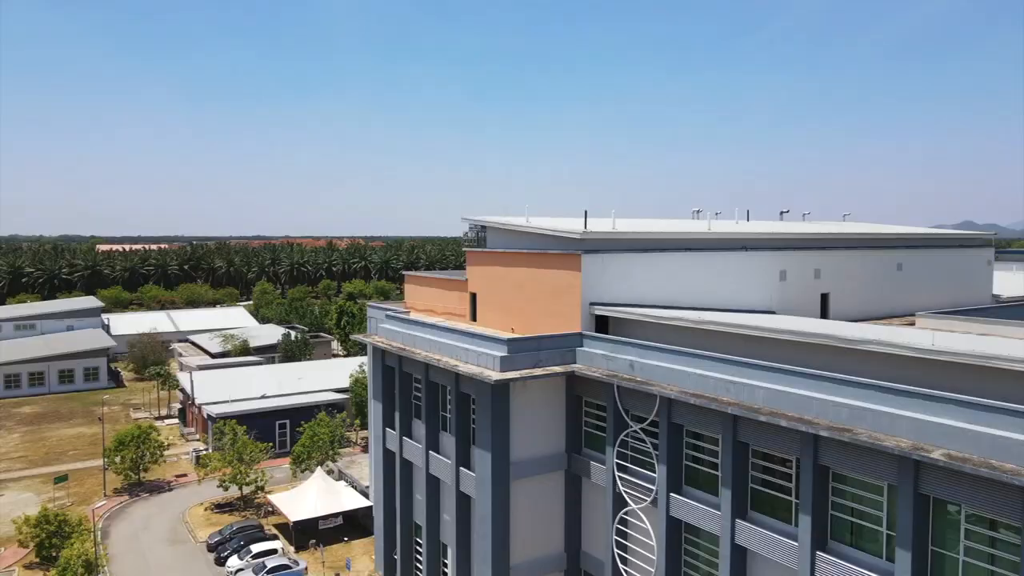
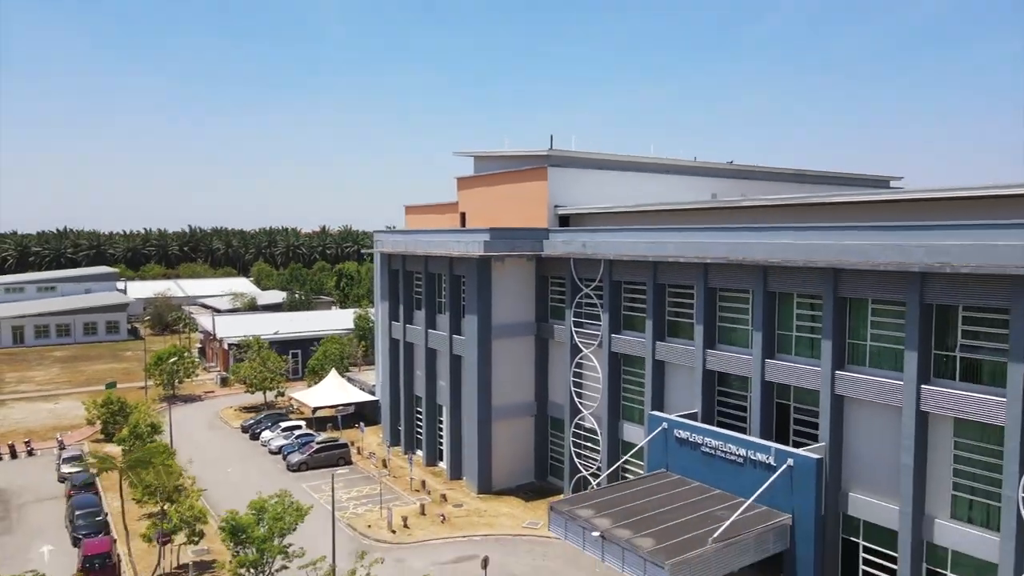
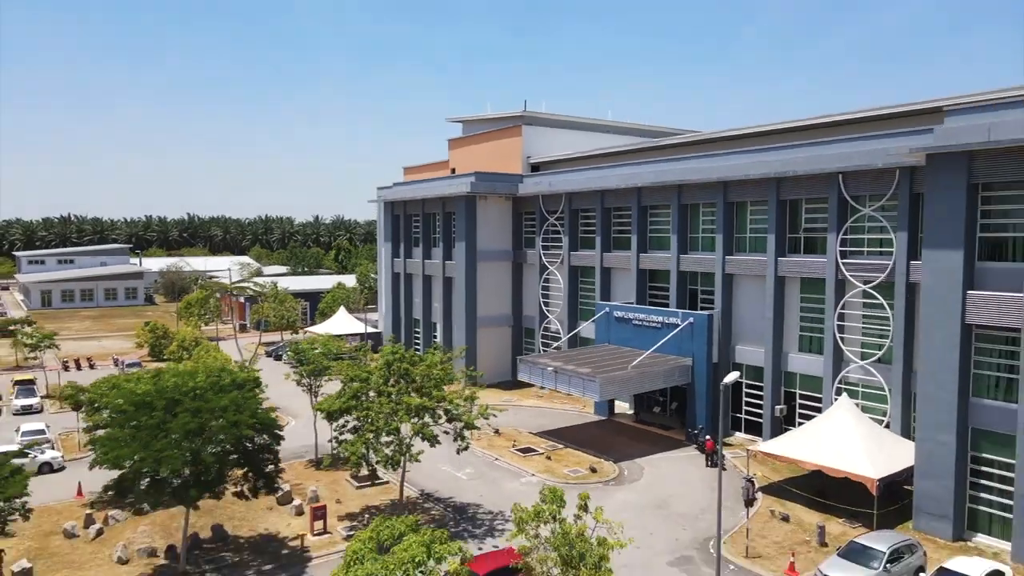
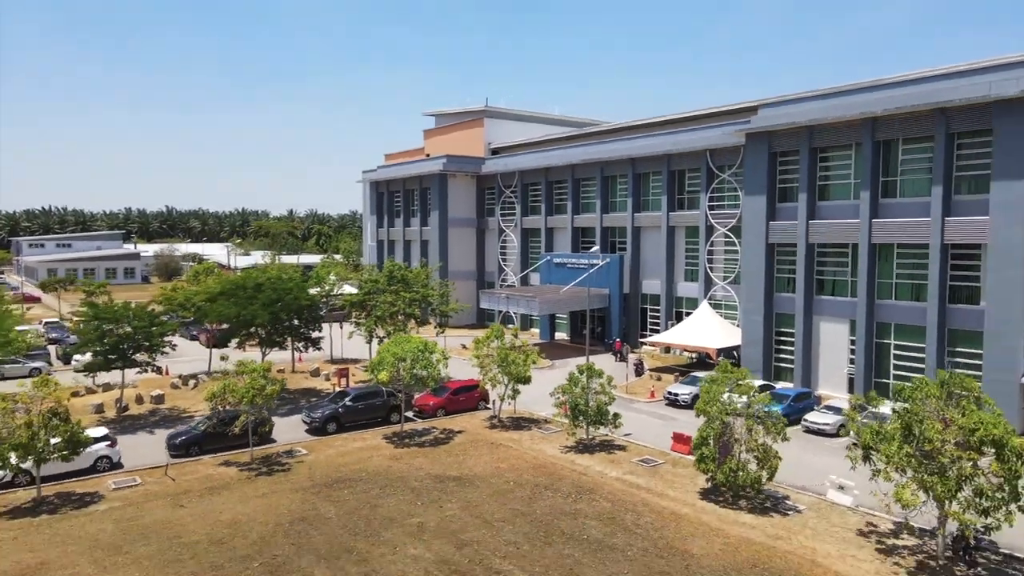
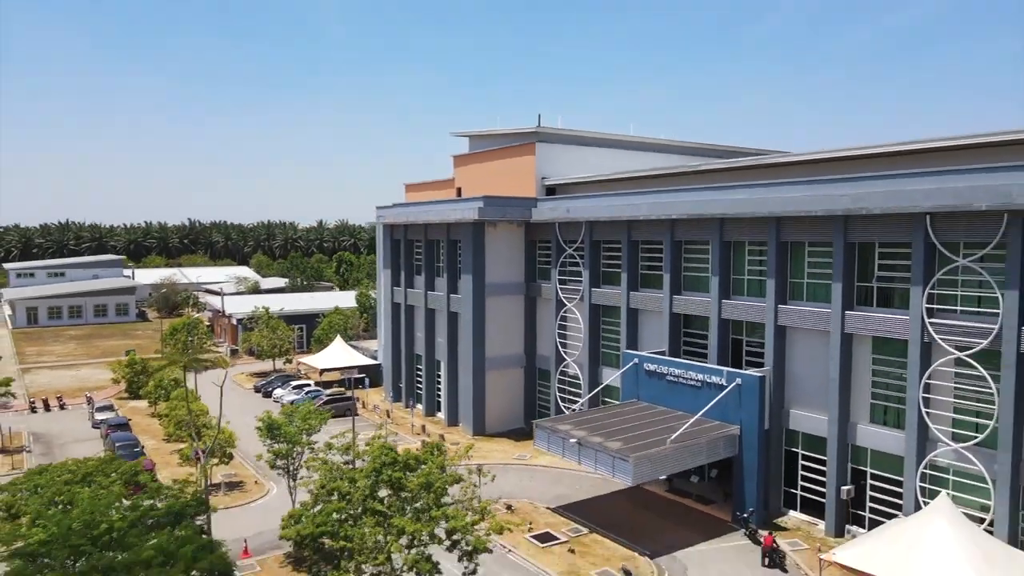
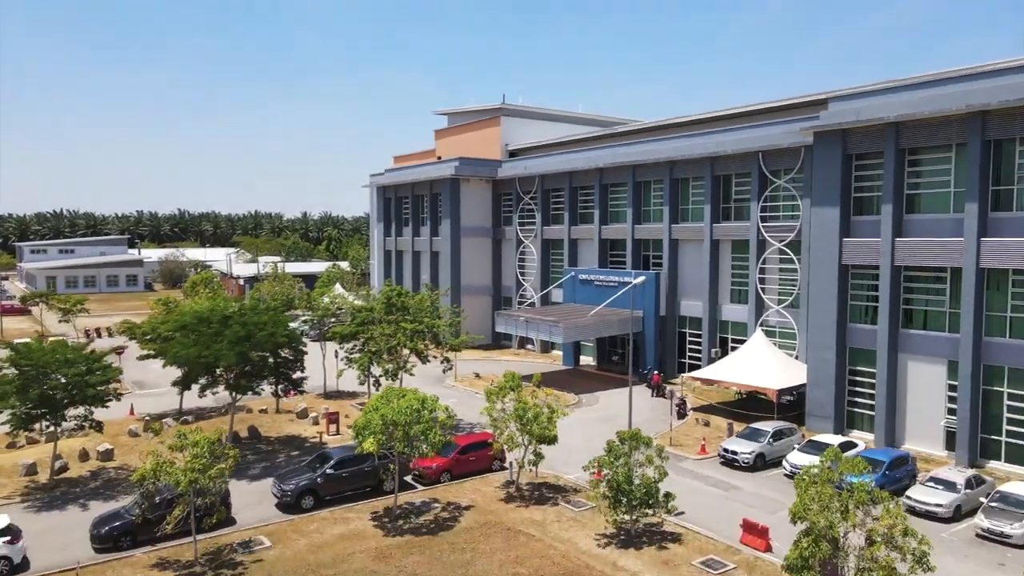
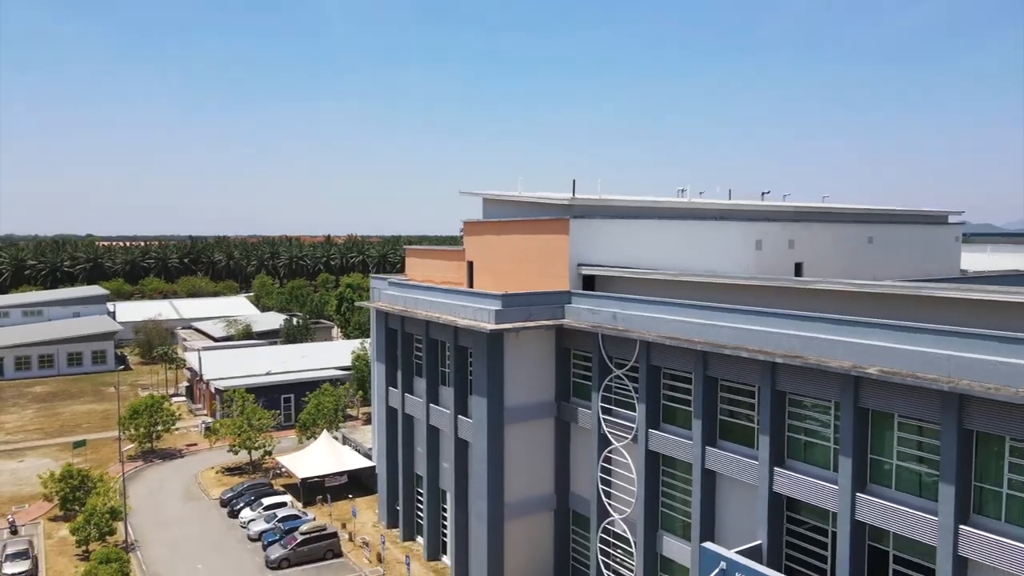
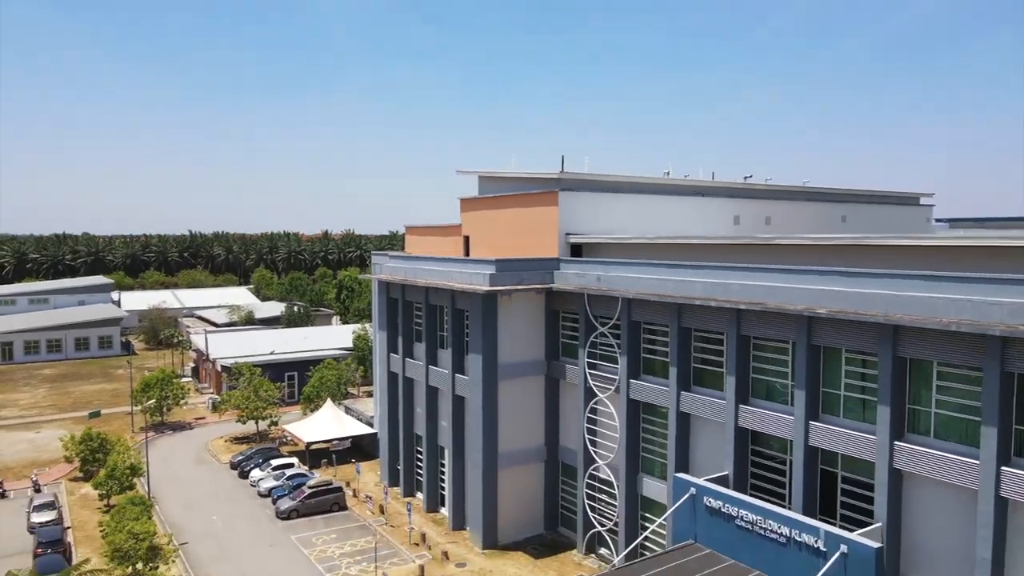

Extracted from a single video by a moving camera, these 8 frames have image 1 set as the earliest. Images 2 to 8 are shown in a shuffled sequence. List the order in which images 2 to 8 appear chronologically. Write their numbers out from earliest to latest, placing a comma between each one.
7, 8, 2, 5, 3, 6, 4
